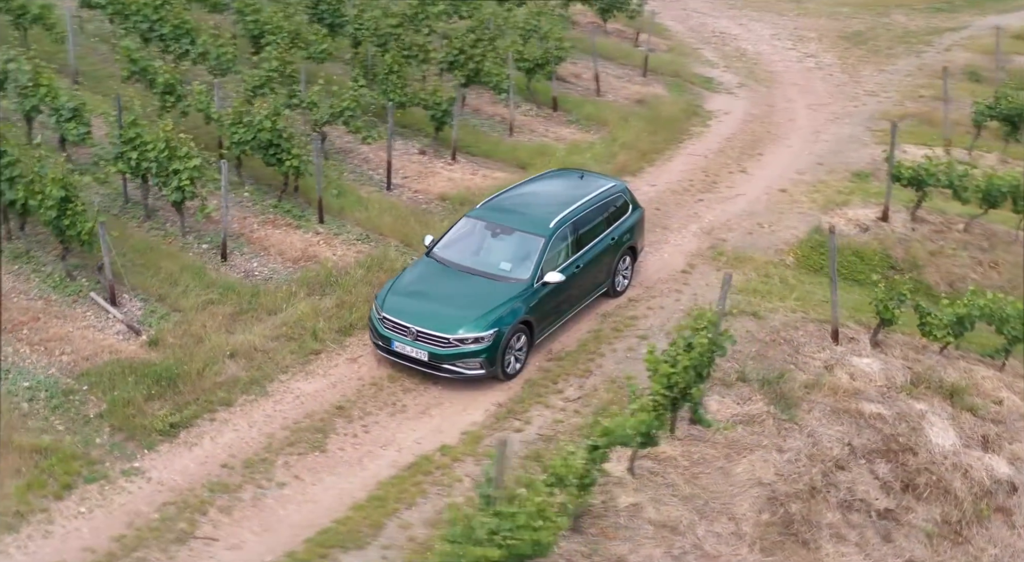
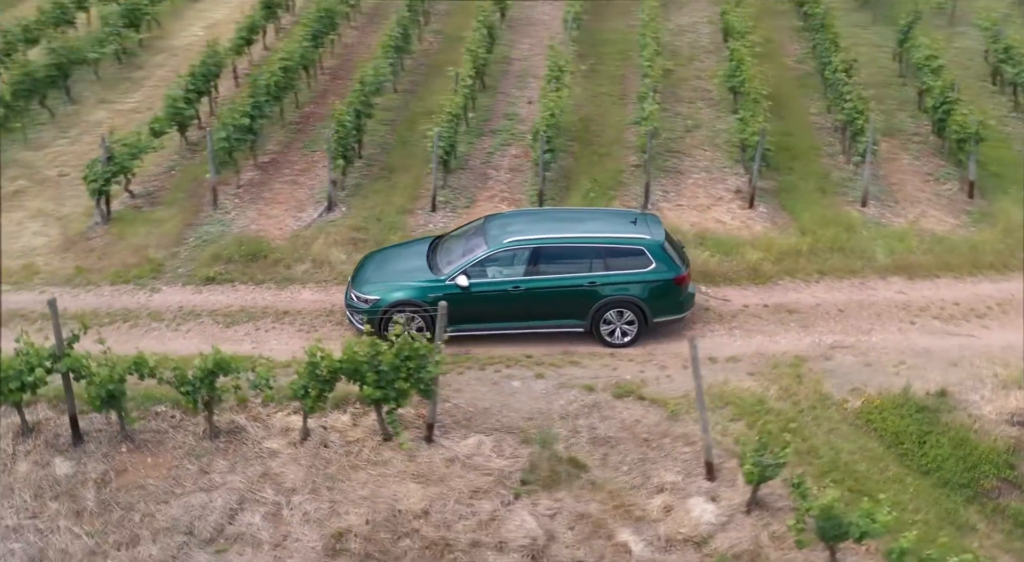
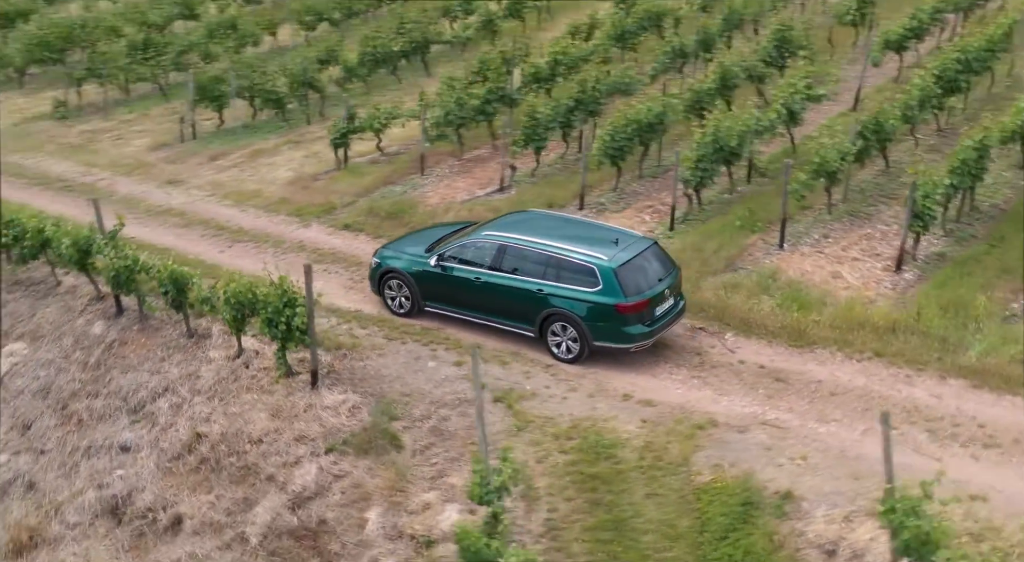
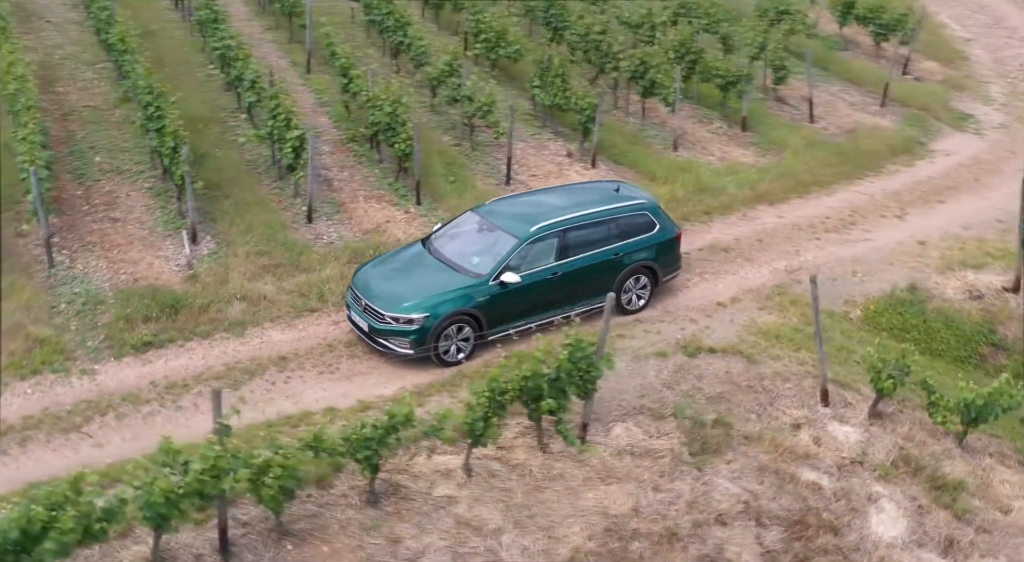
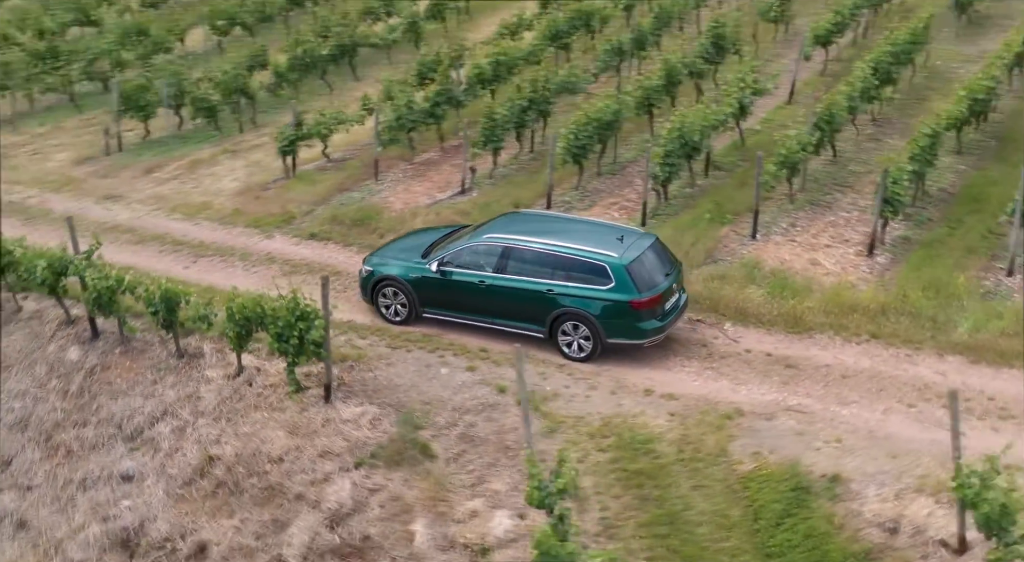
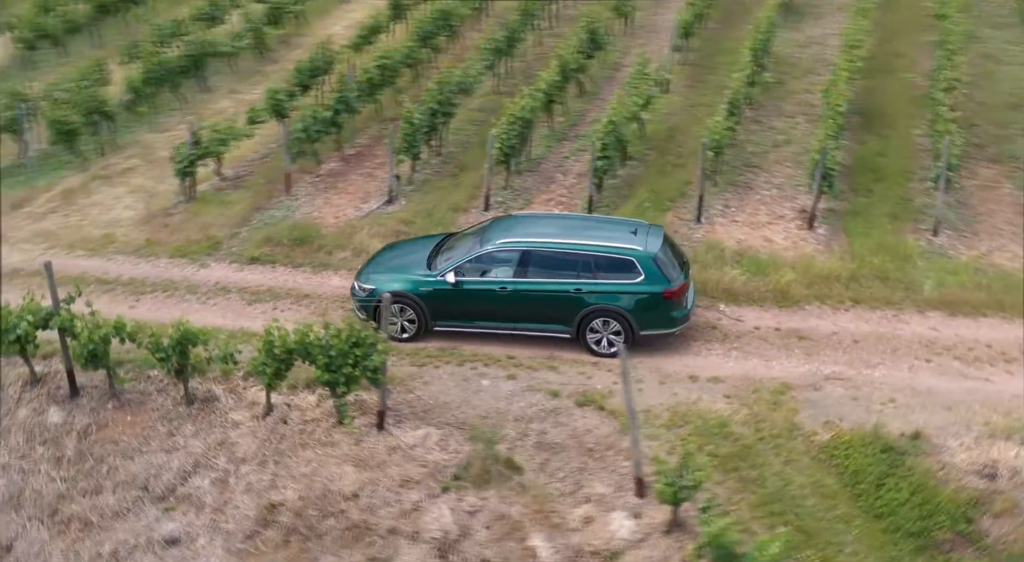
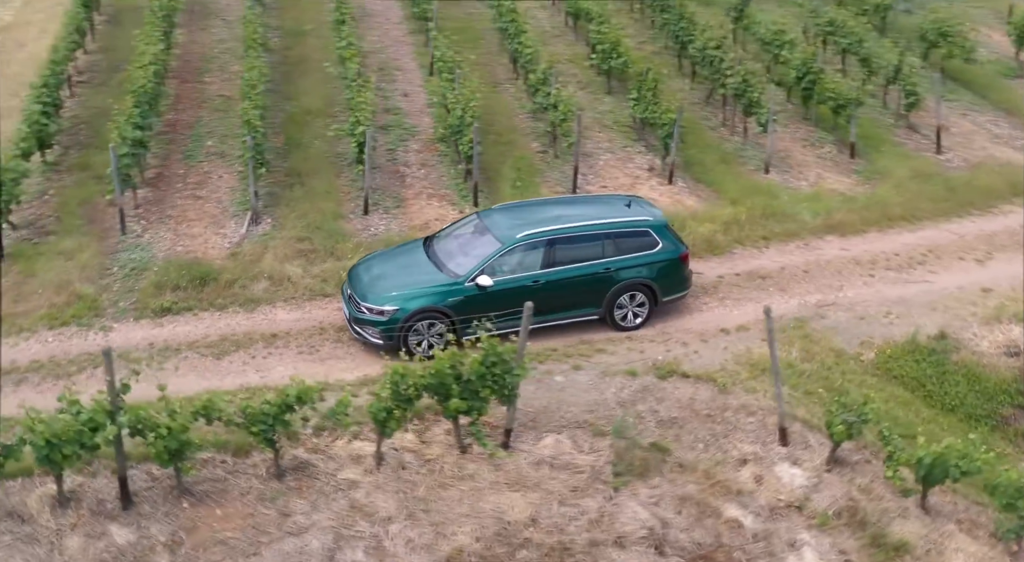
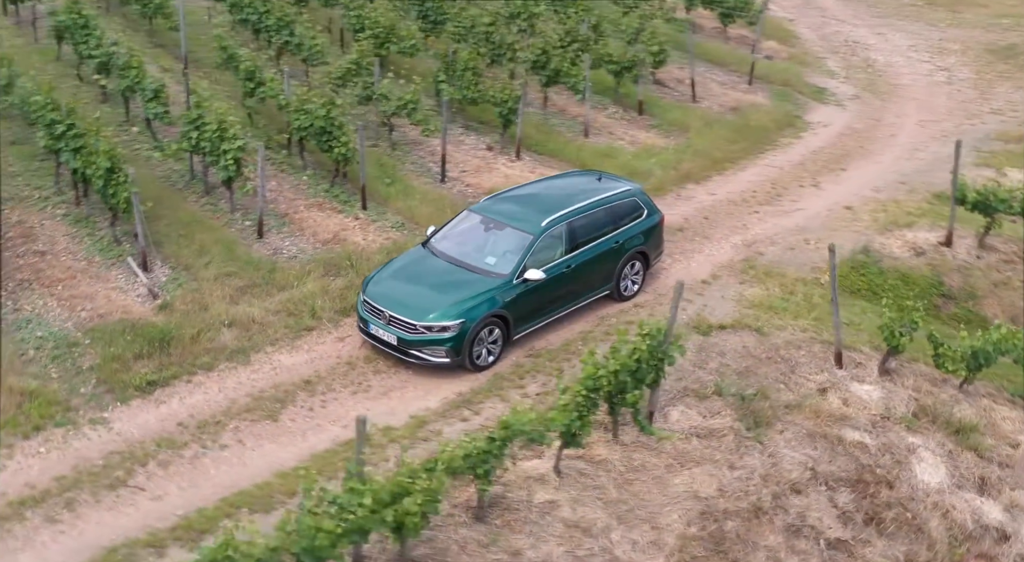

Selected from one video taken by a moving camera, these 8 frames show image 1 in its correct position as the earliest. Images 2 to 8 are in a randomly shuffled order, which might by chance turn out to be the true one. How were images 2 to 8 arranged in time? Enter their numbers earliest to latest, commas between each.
8, 4, 7, 2, 6, 5, 3
